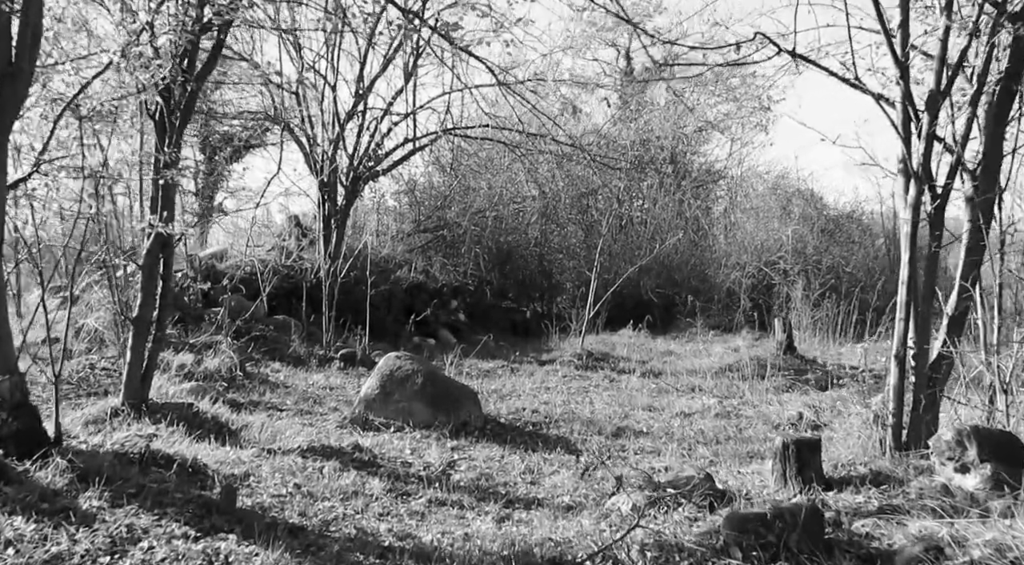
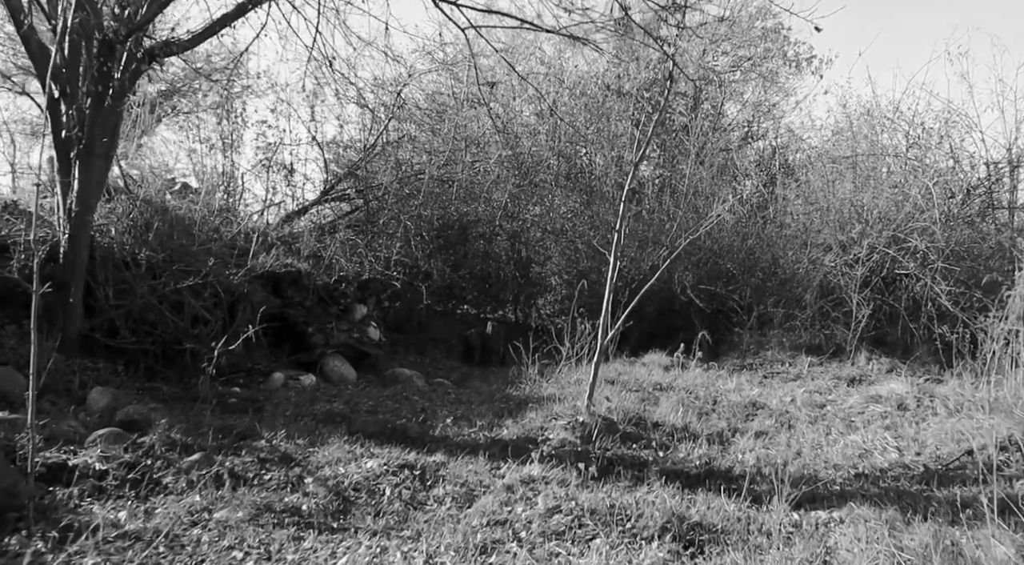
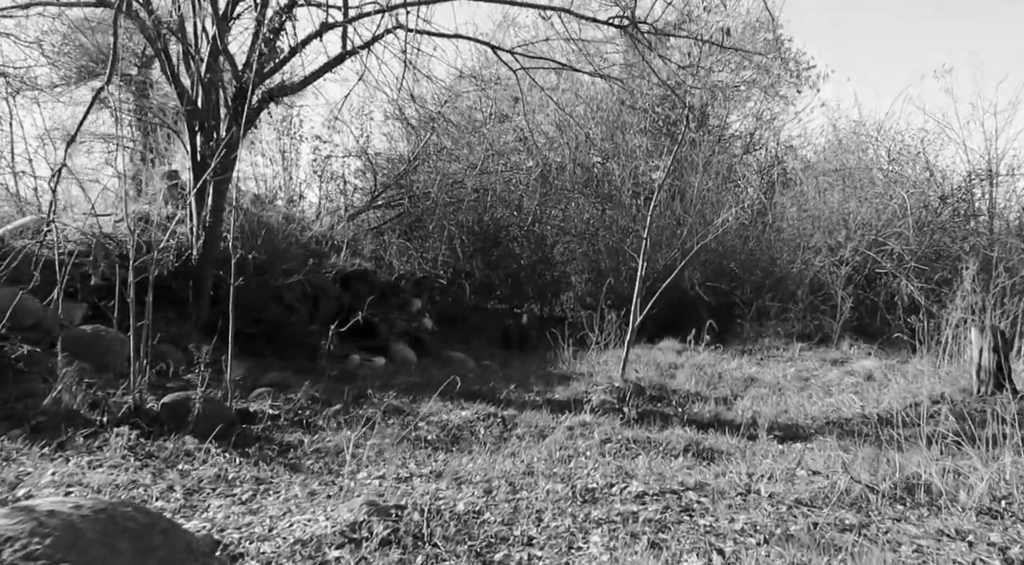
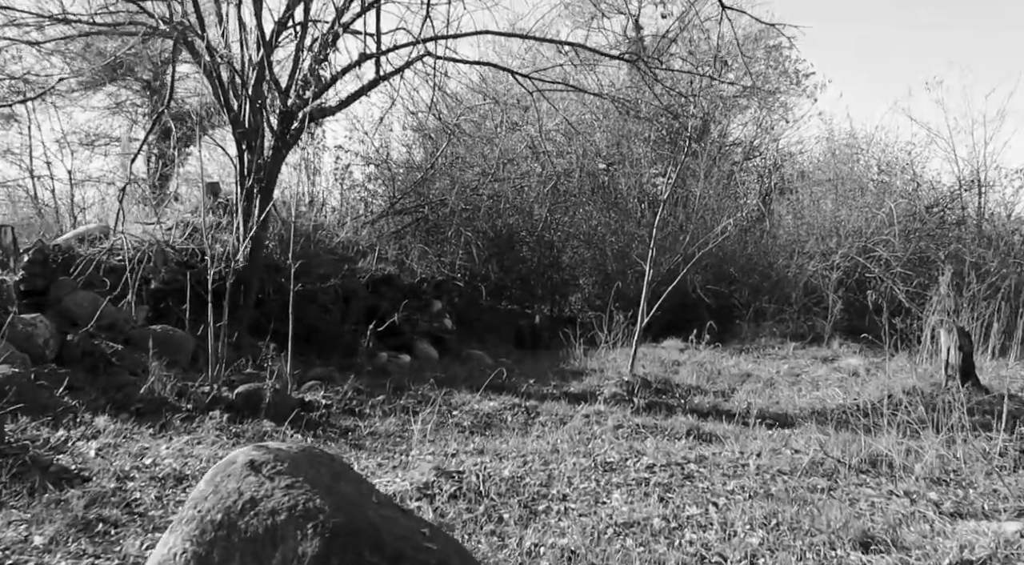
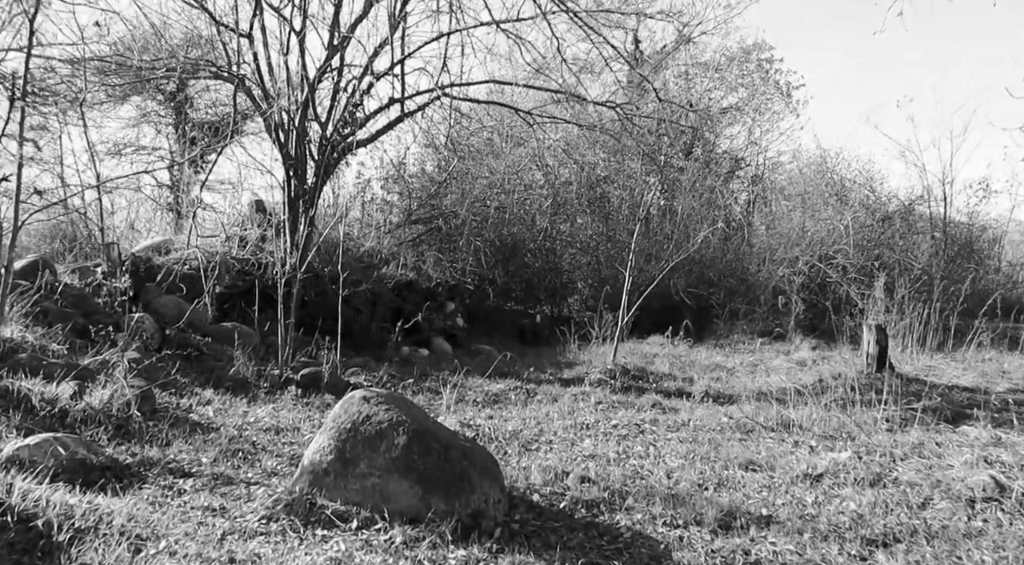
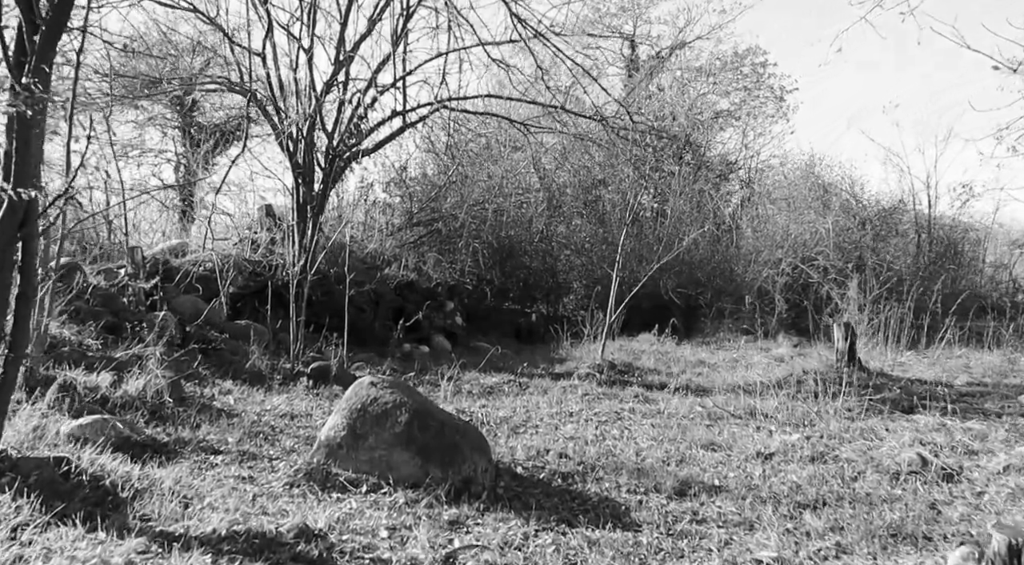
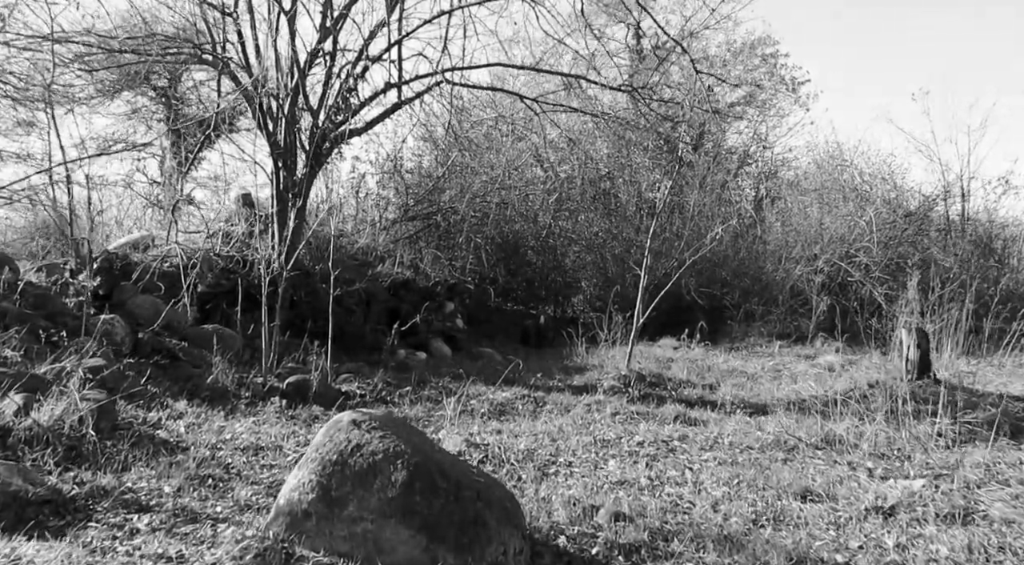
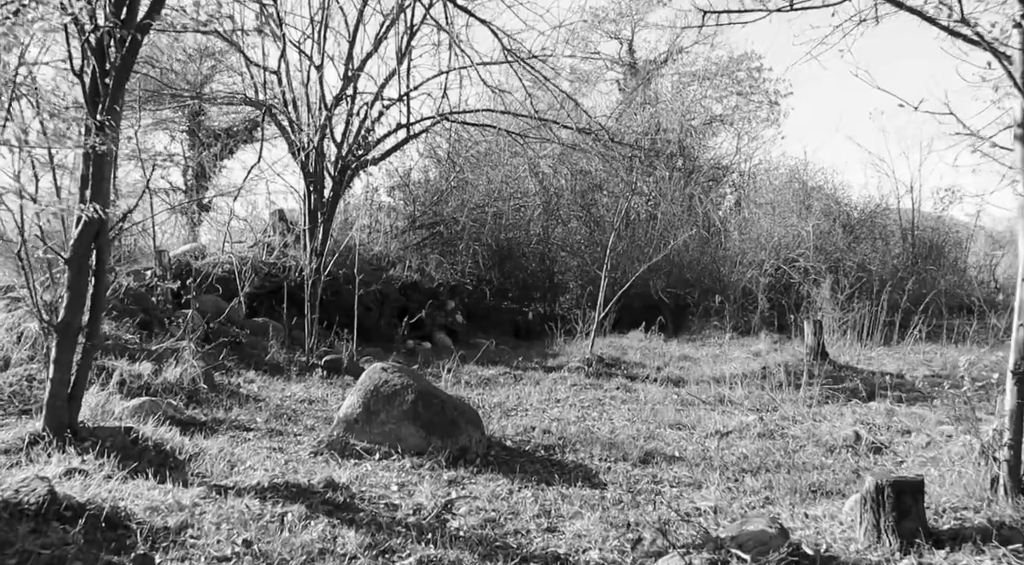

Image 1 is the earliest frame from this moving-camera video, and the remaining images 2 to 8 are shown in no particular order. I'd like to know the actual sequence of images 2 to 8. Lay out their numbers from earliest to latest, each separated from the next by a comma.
8, 6, 5, 7, 4, 3, 2
